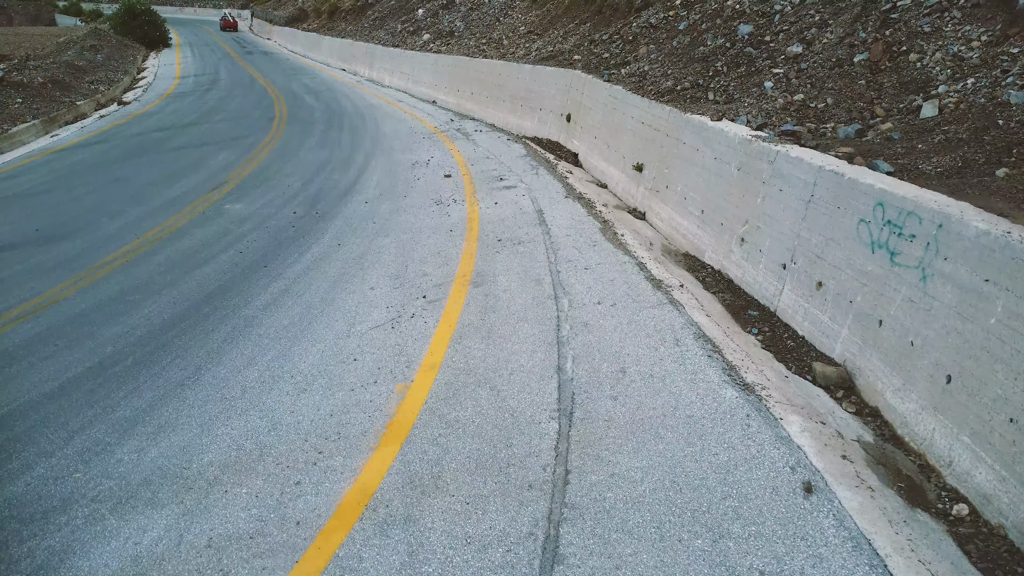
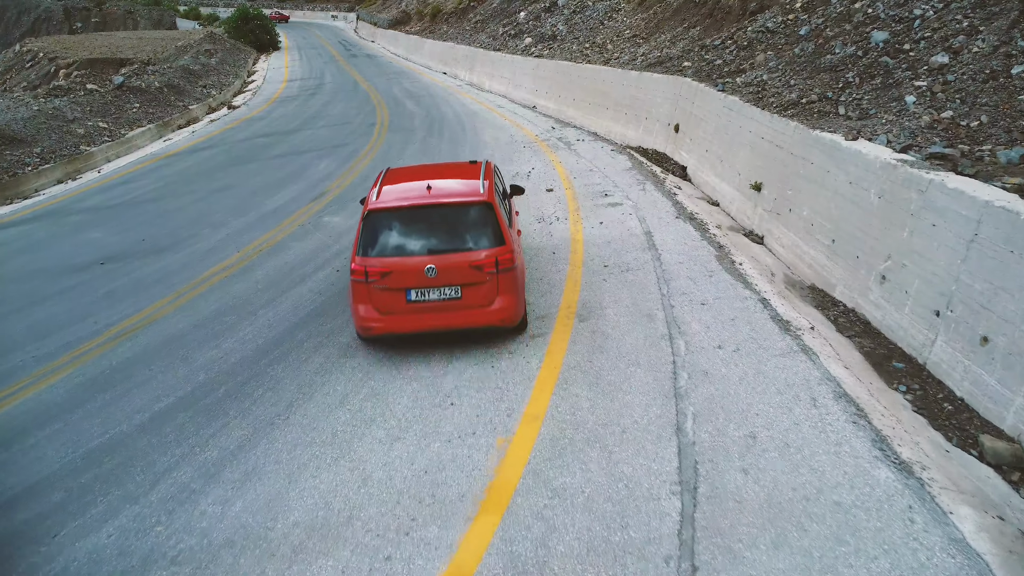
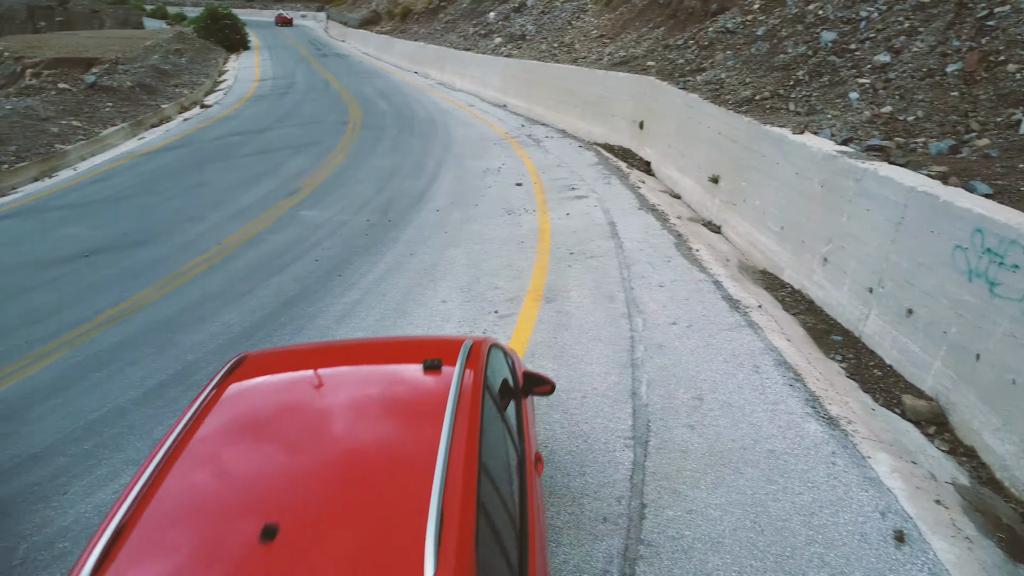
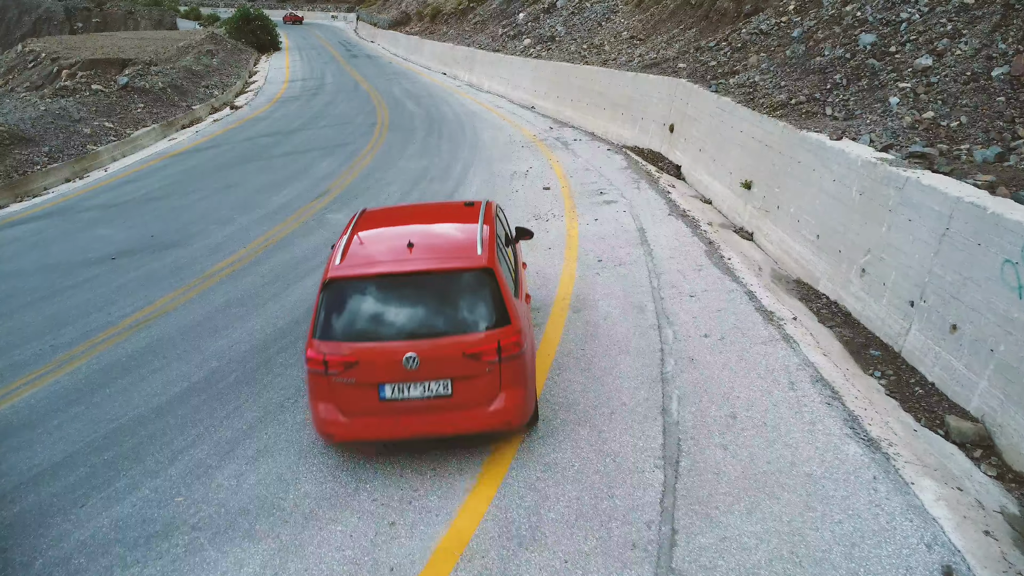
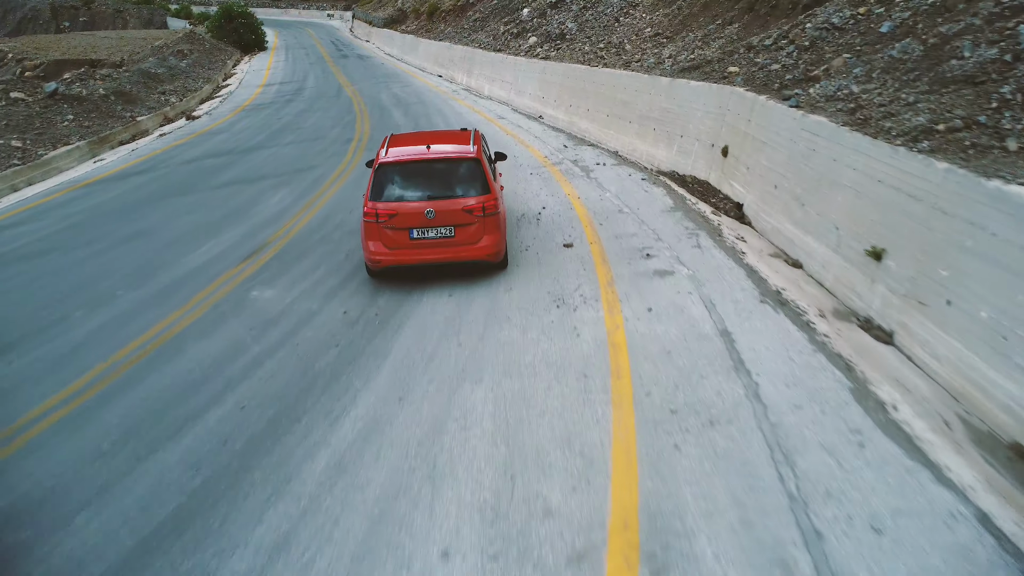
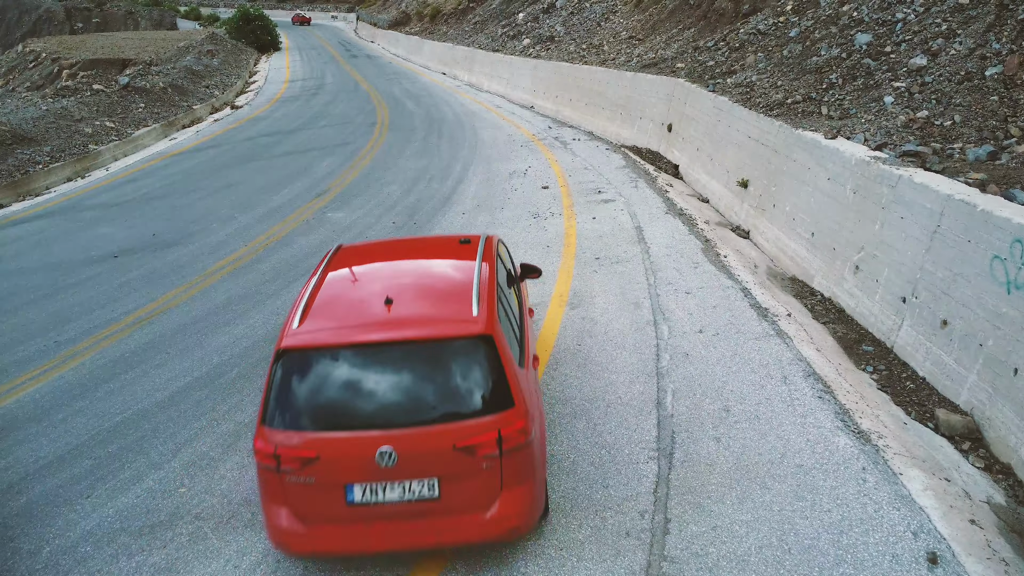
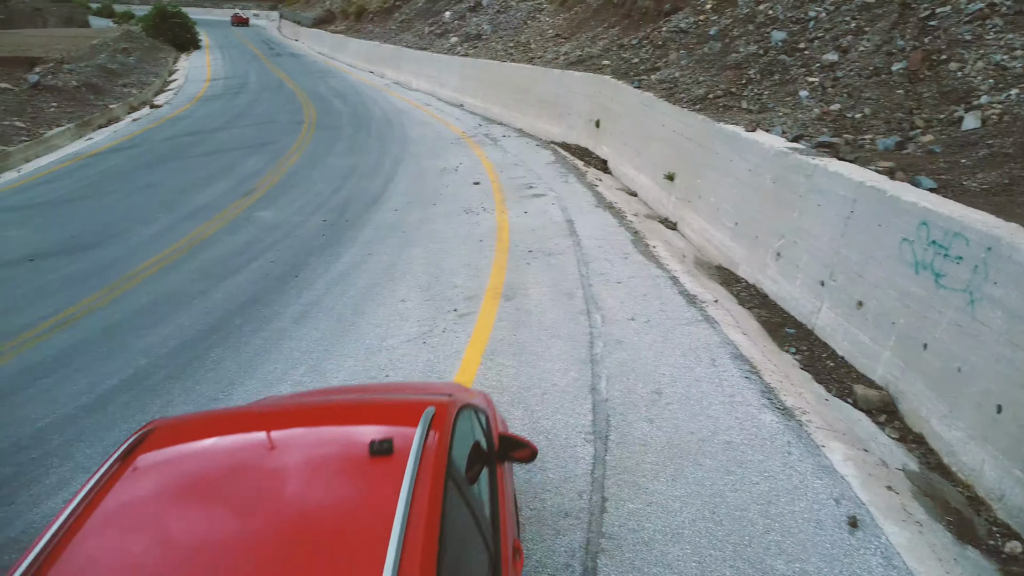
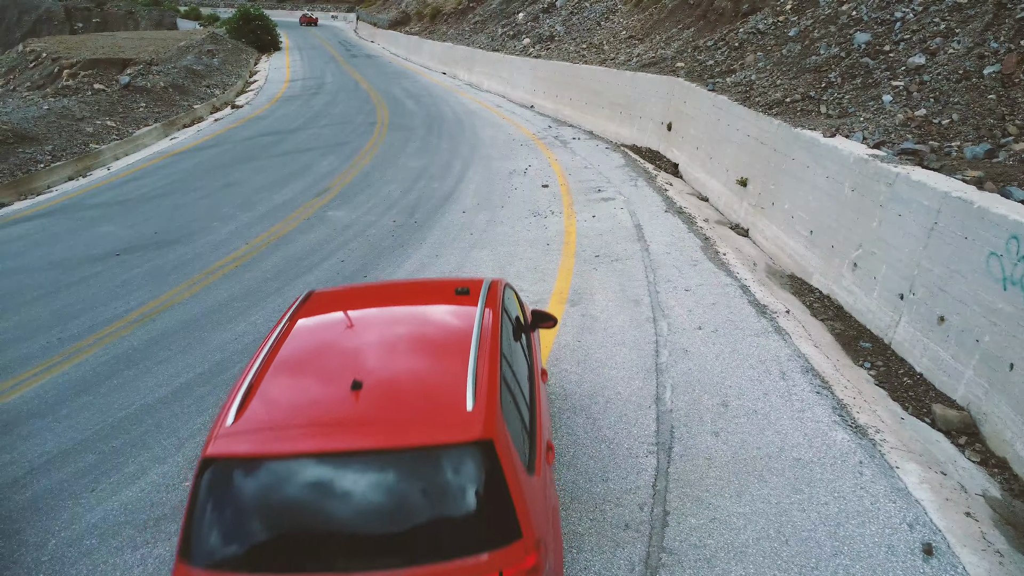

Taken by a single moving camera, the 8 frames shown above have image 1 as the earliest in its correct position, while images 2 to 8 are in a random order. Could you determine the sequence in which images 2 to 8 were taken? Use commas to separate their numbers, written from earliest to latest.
7, 3, 8, 6, 4, 2, 5
